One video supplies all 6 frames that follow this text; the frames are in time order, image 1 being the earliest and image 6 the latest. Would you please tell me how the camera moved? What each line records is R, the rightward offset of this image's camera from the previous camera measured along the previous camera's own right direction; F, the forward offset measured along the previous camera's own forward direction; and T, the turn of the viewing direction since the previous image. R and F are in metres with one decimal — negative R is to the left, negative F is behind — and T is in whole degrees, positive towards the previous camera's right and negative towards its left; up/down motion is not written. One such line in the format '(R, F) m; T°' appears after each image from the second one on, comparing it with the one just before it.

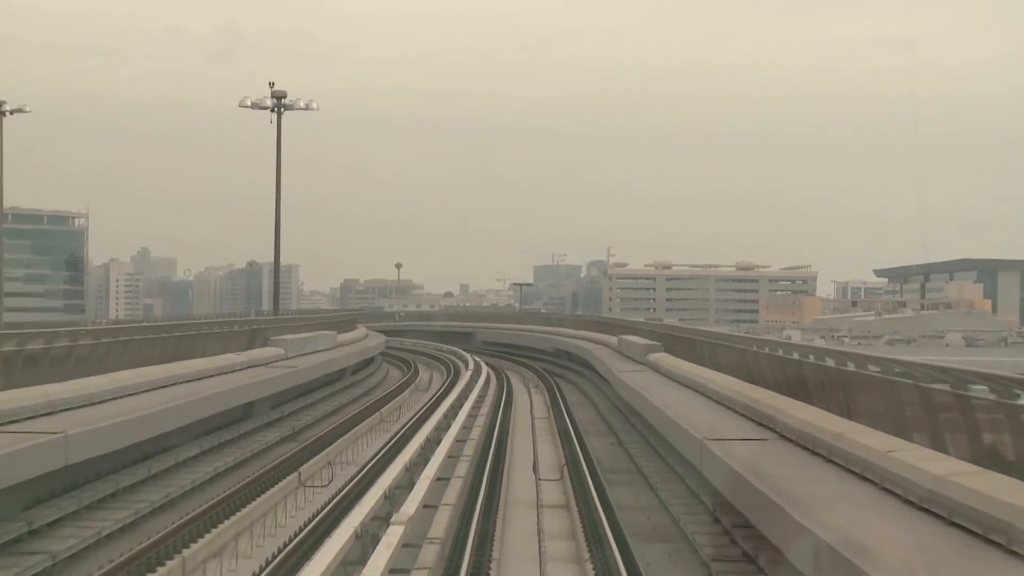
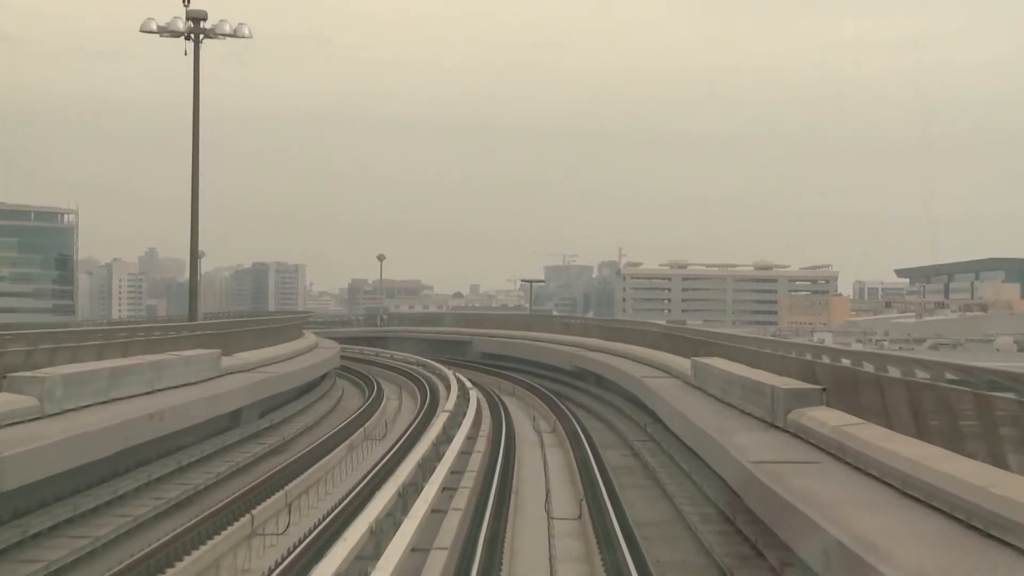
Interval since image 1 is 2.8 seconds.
(0.0, +1.3) m; -1°
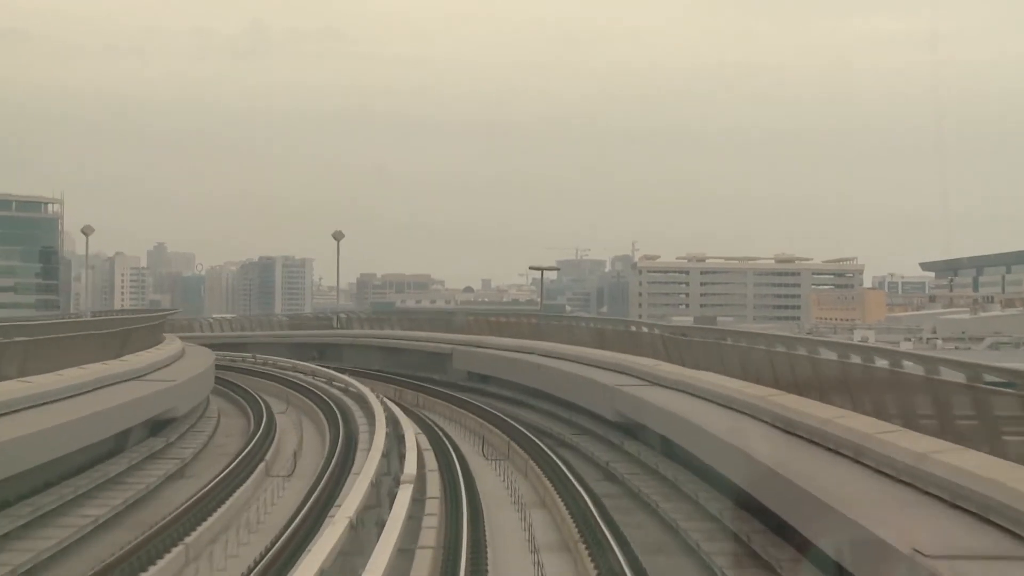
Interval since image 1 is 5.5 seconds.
(0.0, +1.5) m; -1°
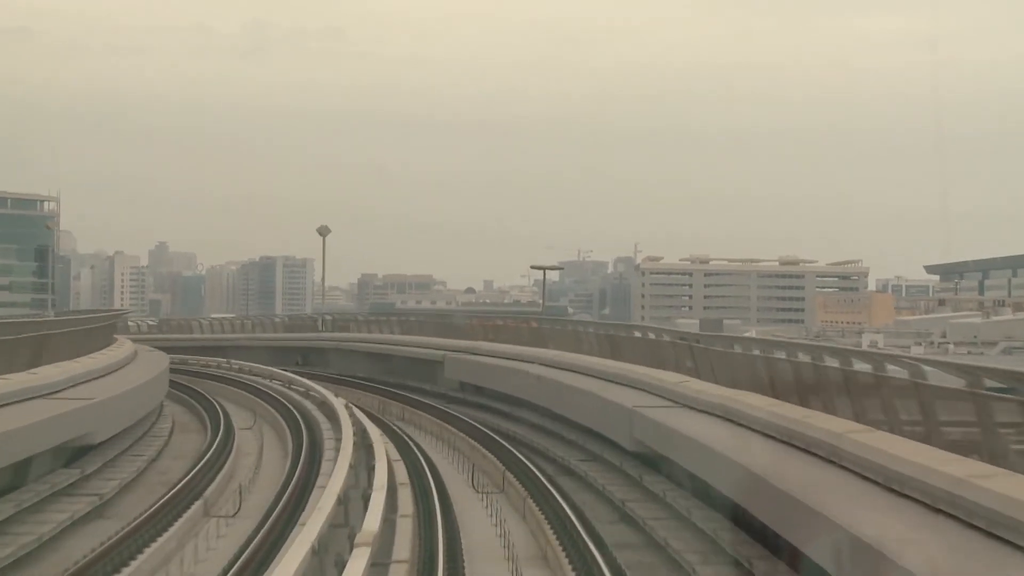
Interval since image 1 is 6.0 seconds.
(0.0, +0.3) m; 0°
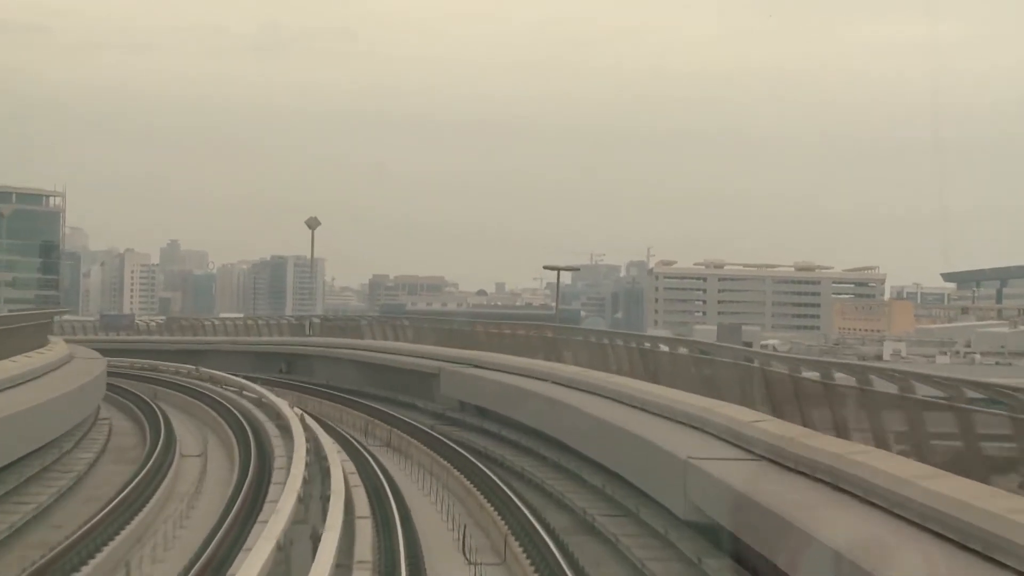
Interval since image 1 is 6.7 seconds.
(0.0, +0.4) m; -1°
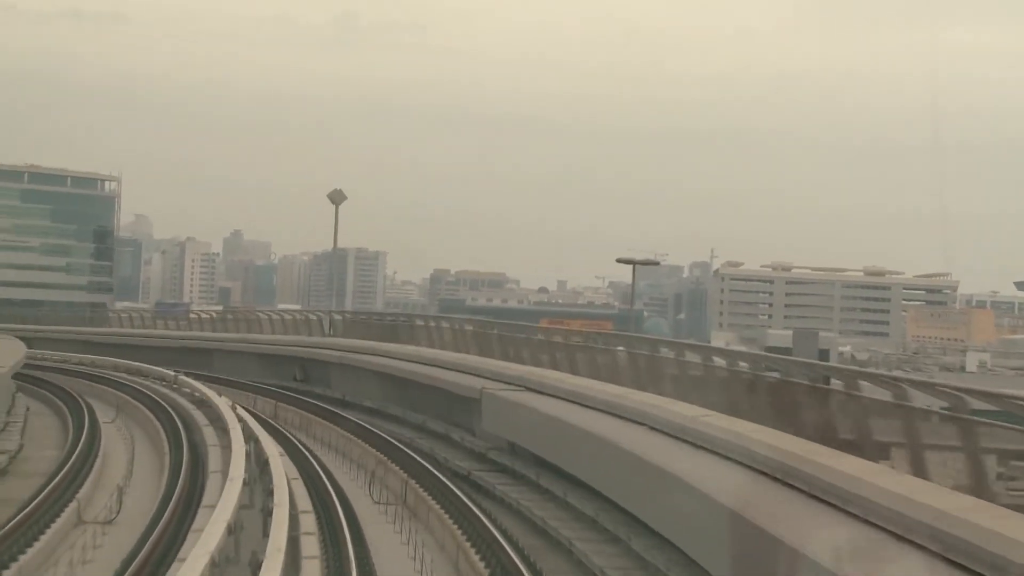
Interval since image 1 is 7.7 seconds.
(+0.1, +1.0) m; -4°
